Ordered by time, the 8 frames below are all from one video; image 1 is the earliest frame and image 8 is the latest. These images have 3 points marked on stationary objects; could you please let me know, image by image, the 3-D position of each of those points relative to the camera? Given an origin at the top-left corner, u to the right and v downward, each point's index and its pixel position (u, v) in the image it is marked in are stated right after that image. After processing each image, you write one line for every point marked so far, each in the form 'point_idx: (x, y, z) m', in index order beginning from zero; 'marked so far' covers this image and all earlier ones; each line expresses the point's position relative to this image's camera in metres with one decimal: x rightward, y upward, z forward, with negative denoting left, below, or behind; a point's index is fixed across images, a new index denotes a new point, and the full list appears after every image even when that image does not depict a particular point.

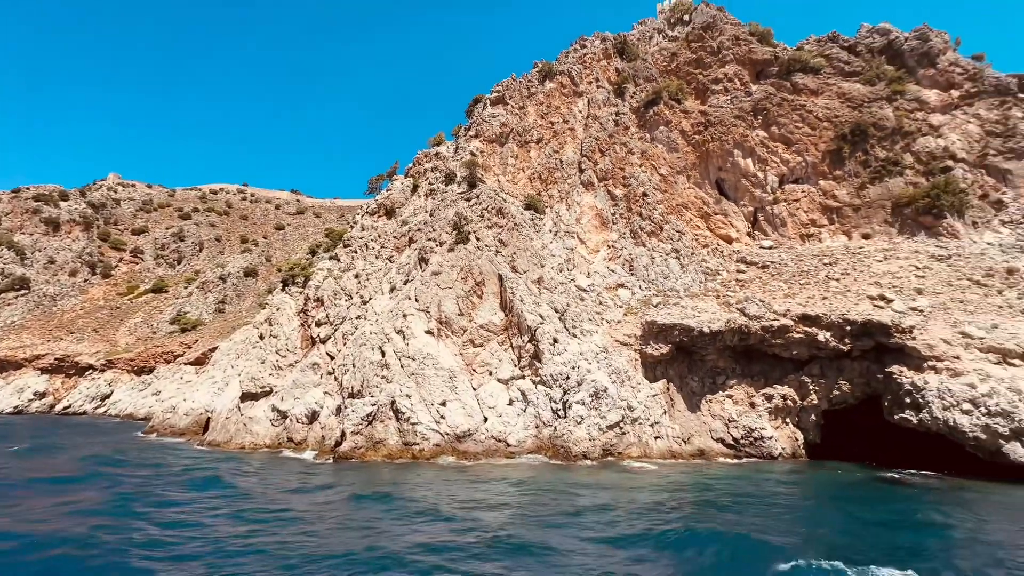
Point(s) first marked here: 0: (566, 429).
0: (+2.3, -5.9, +18.7) m
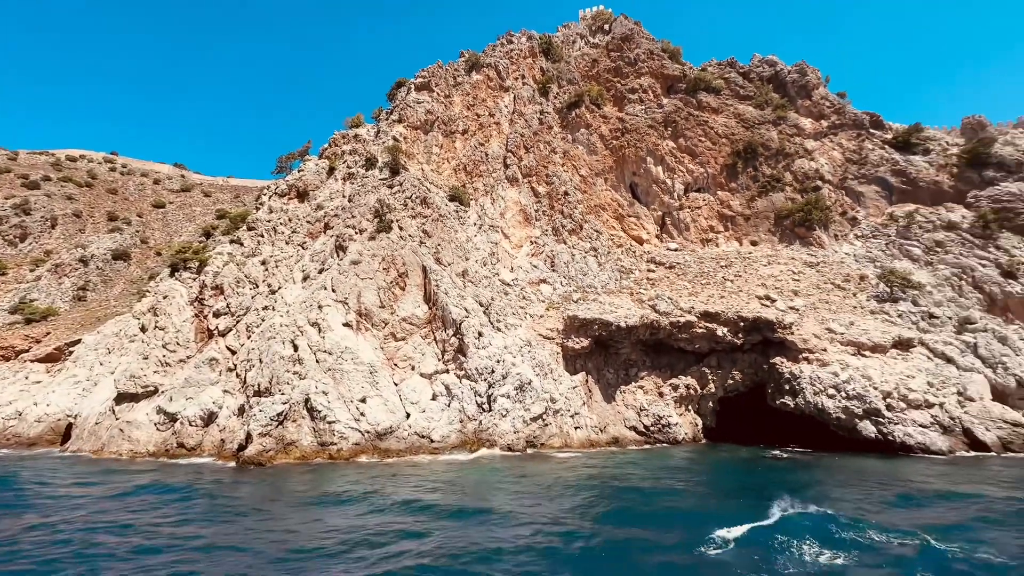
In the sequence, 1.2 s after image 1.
0: (-0.8, -5.6, +18.7) m
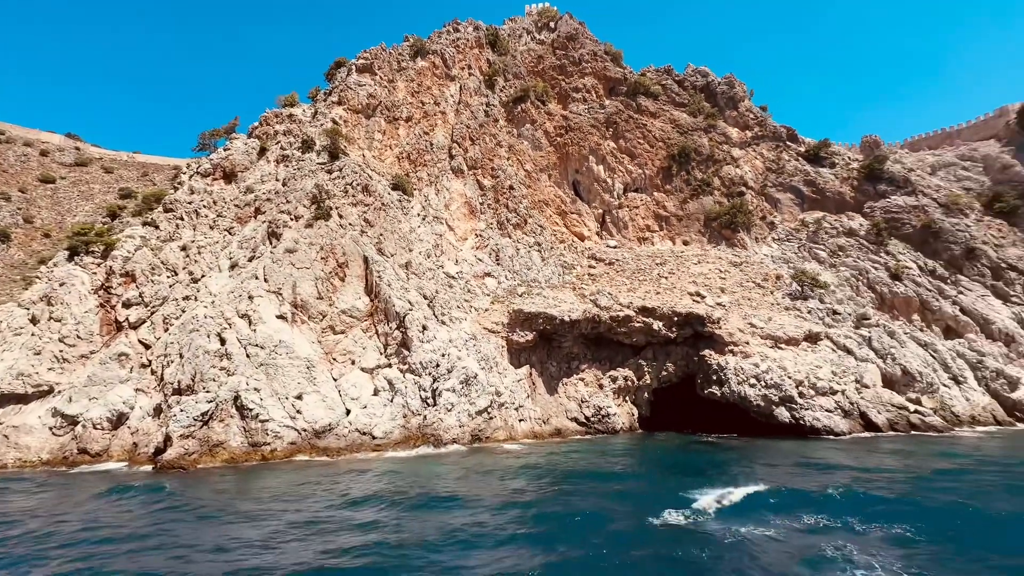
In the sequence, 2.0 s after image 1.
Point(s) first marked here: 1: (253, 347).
0: (-3.1, -5.3, +18.4) m
1: (-9.9, -2.3, +17.1) m
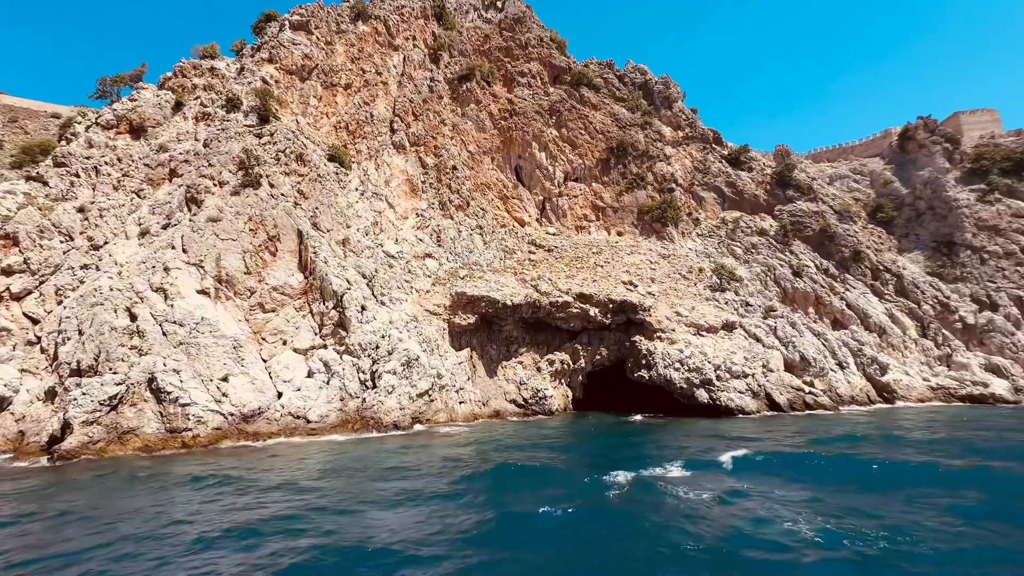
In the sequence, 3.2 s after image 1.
0: (-5.4, -4.5, +17.9) m
1: (-11.8, -1.3, +15.5) m
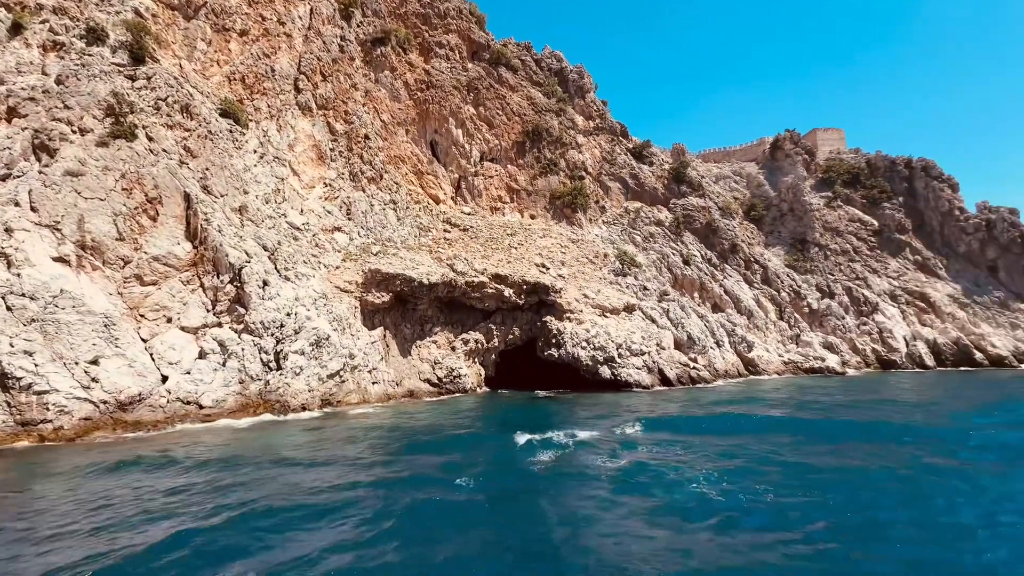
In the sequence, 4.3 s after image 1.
0: (-8.6, -3.5, +16.7) m
1: (-14.2, -0.3, +12.9) m
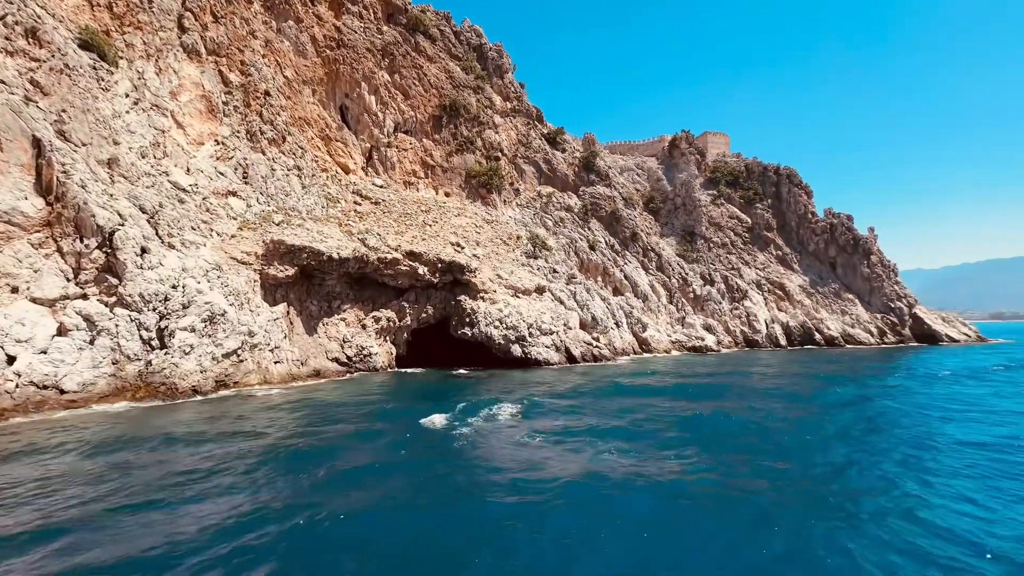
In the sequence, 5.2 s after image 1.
0: (-11.5, -2.5, +14.9) m
1: (-16.1, +0.7, +9.9) m
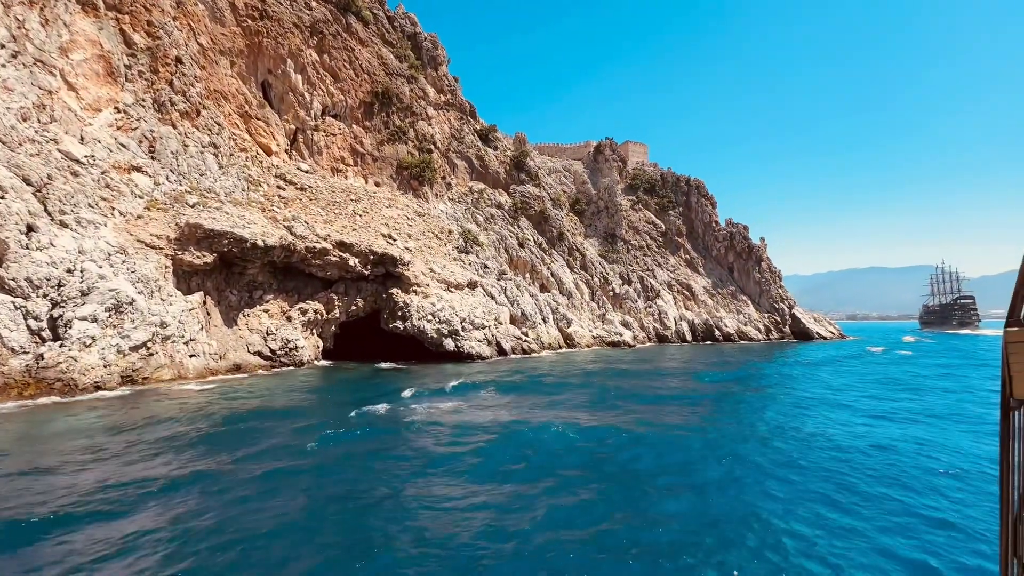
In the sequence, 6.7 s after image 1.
0: (-13.4, -2.0, +13.2) m
1: (-16.9, +1.2, +7.4) m
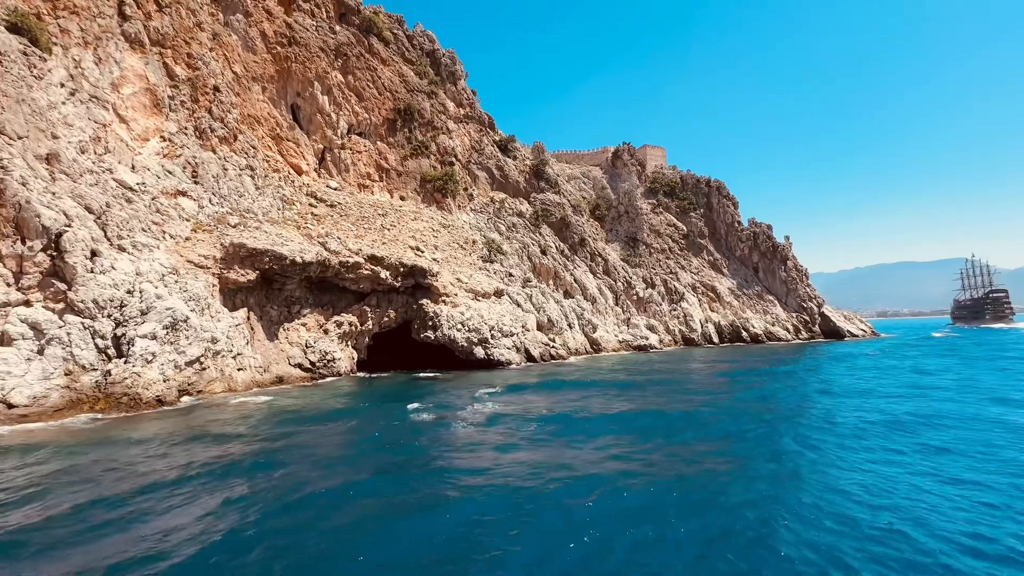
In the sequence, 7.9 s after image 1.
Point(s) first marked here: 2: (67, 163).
0: (-12.2, -2.6, +14.1) m
1: (-16.1, +0.6, +8.5) m
2: (-15.6, +4.5, +15.9) m
